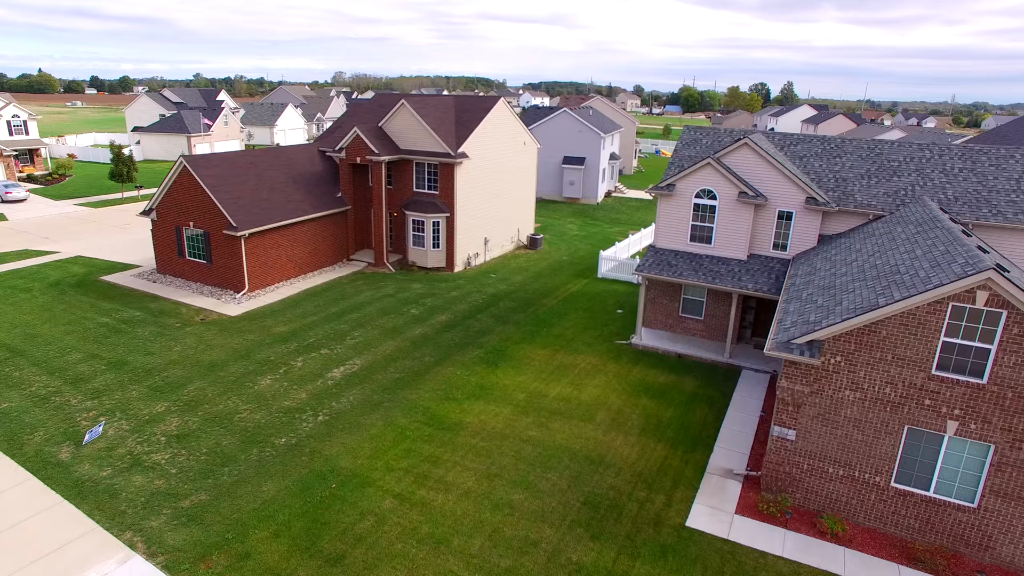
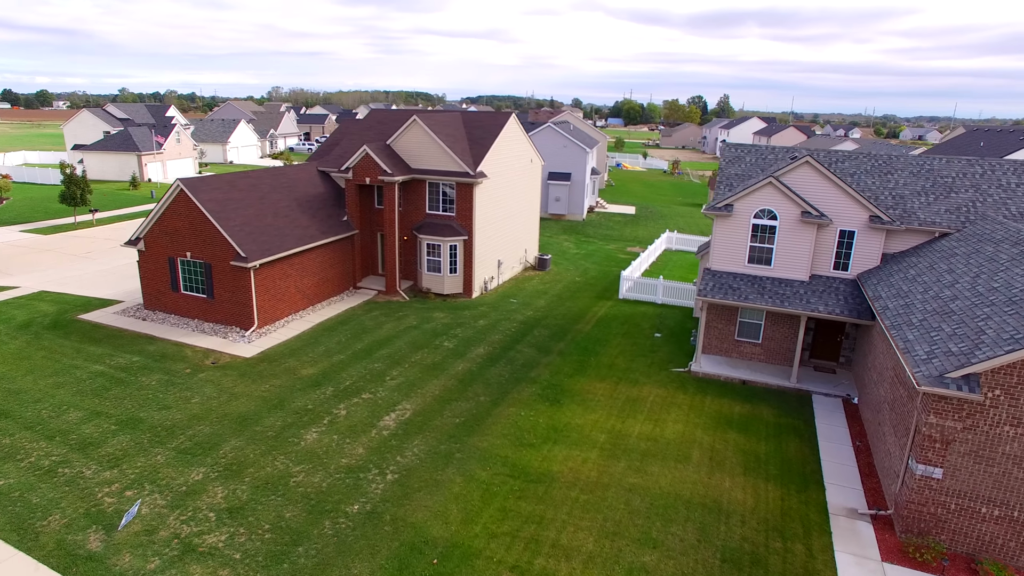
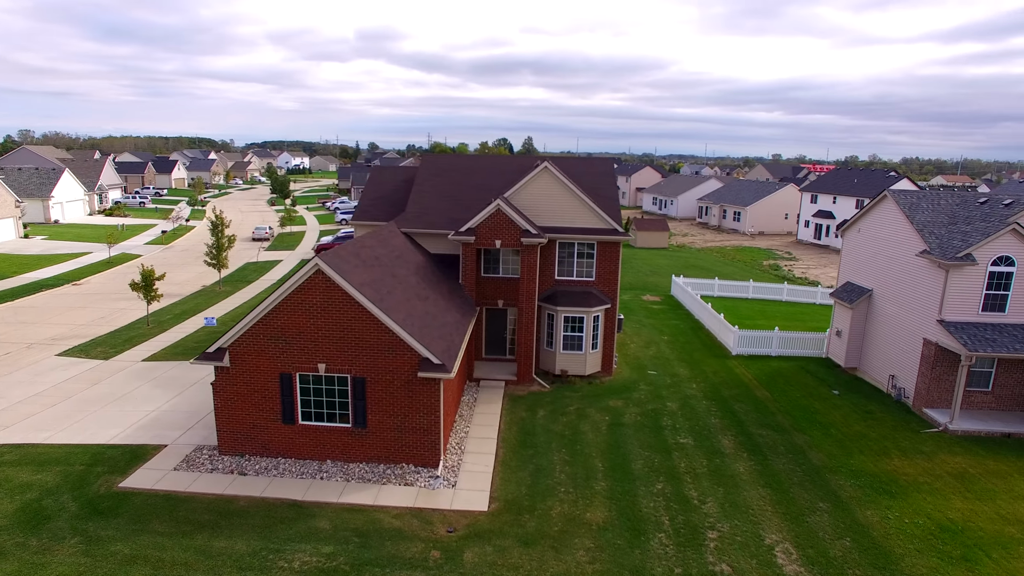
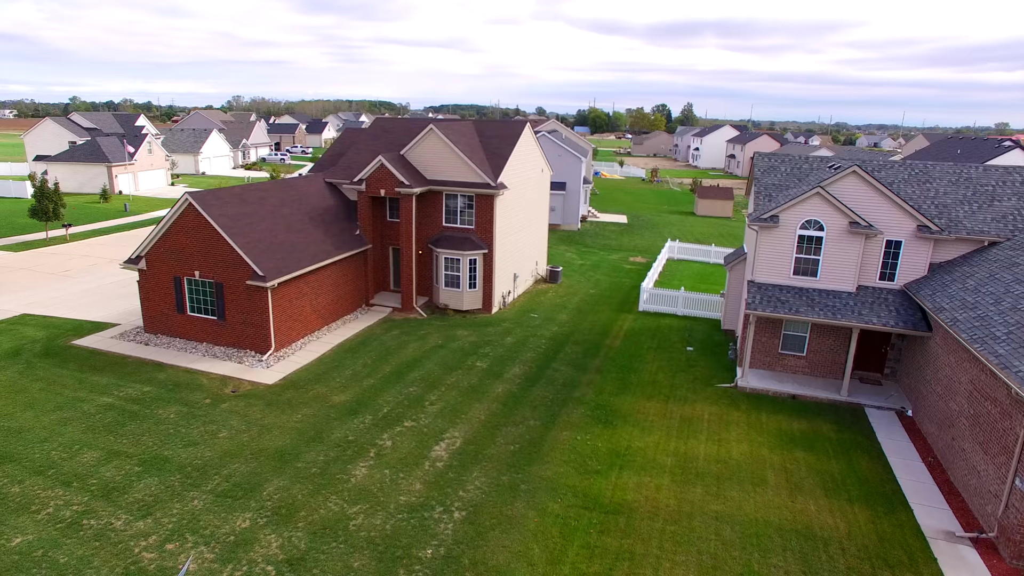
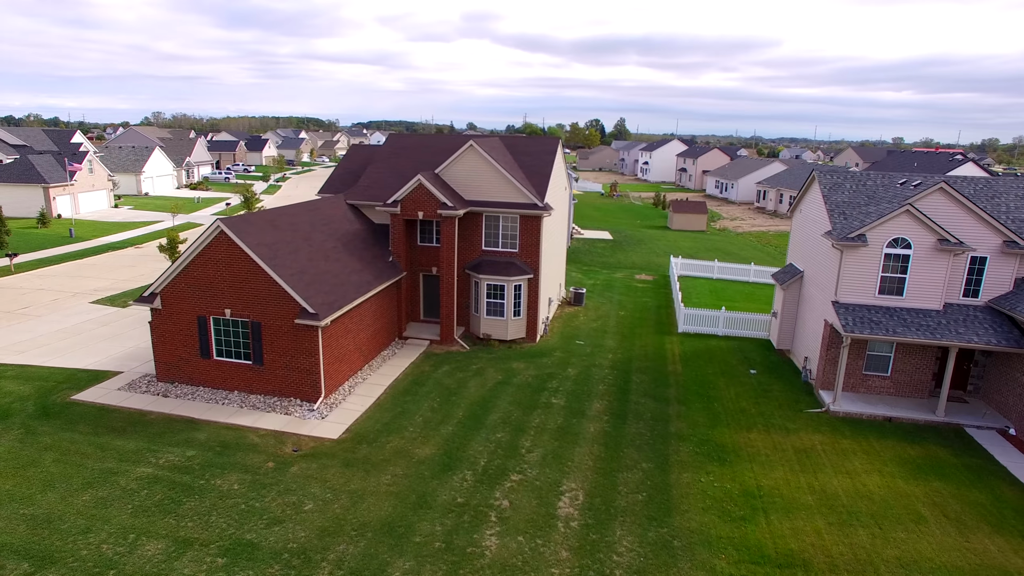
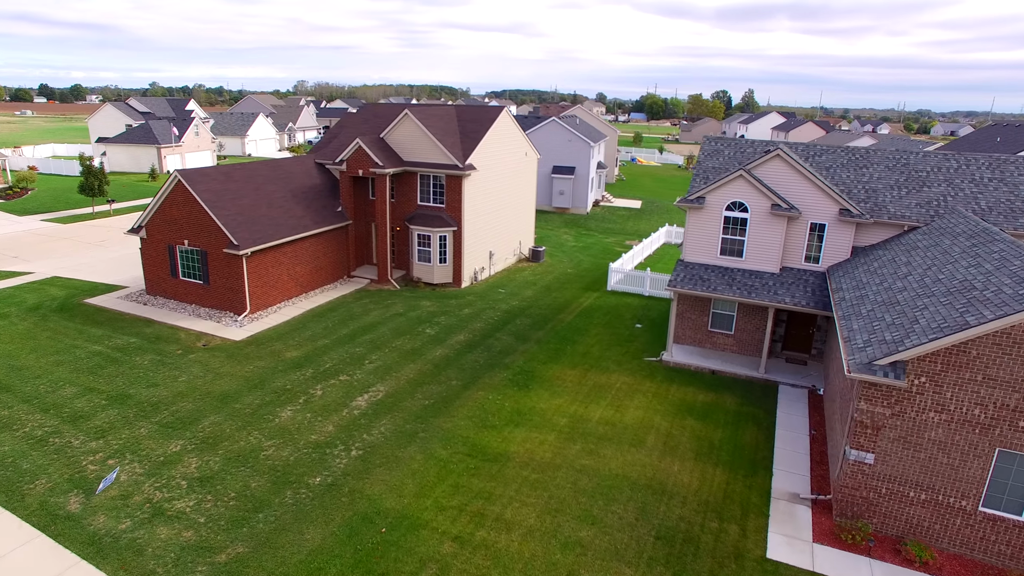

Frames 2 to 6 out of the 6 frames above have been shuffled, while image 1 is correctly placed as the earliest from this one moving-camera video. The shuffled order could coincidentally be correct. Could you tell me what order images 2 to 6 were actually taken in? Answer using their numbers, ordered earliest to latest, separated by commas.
6, 2, 4, 5, 3
